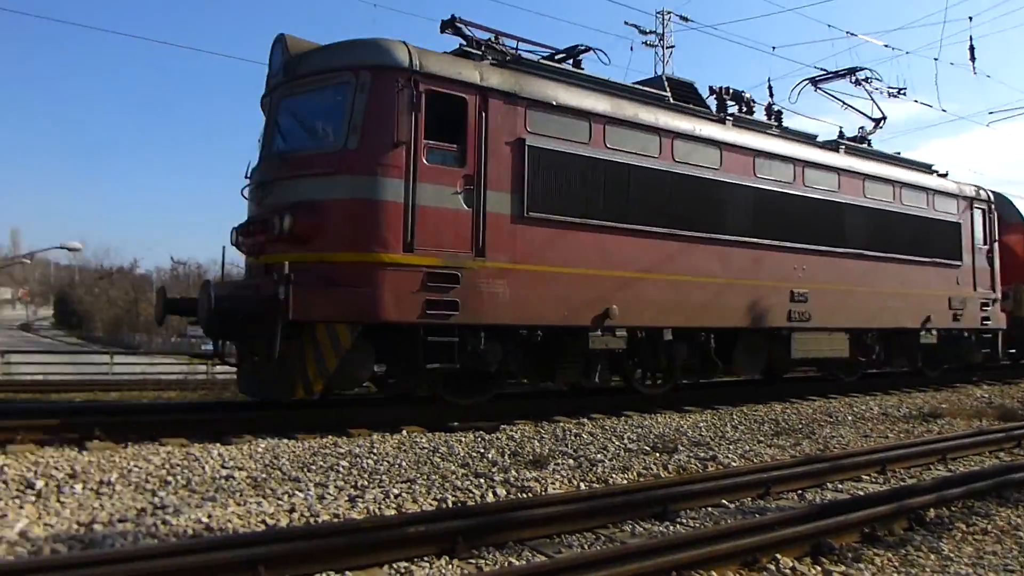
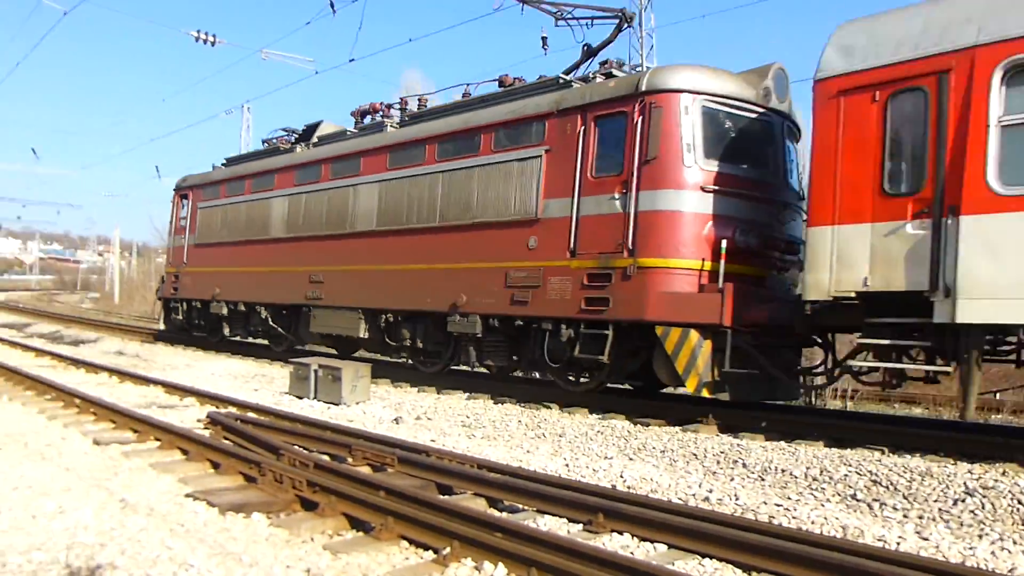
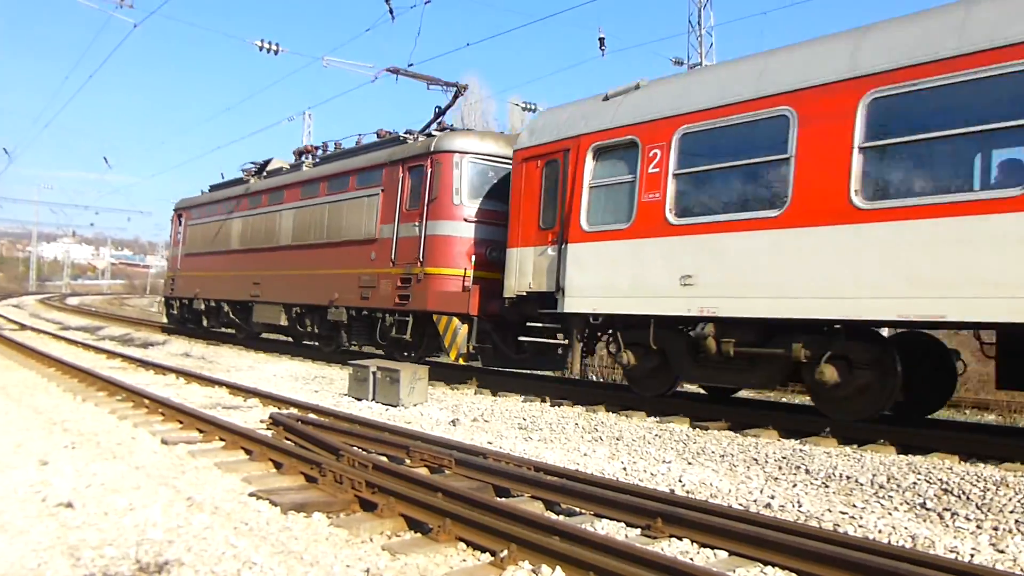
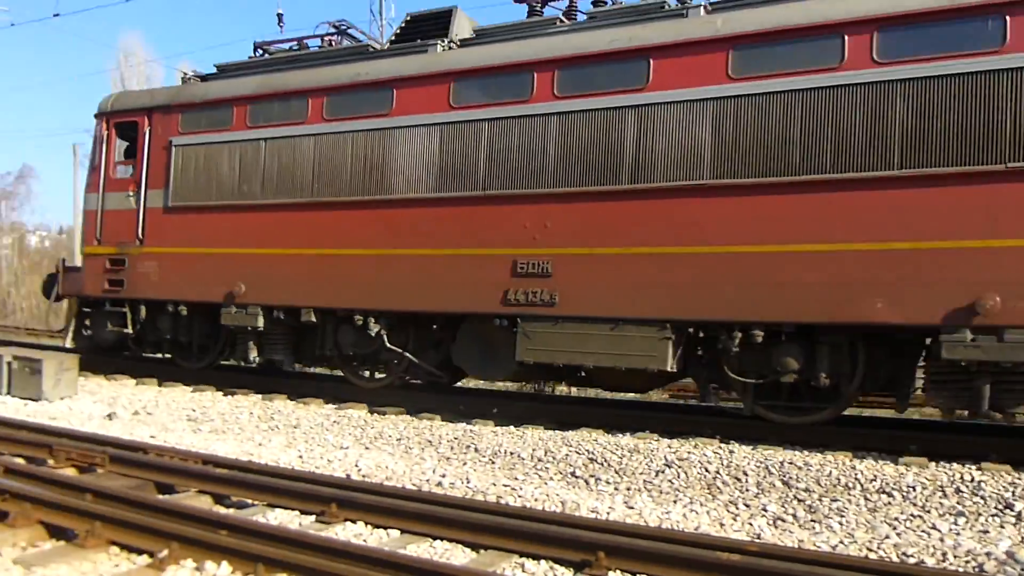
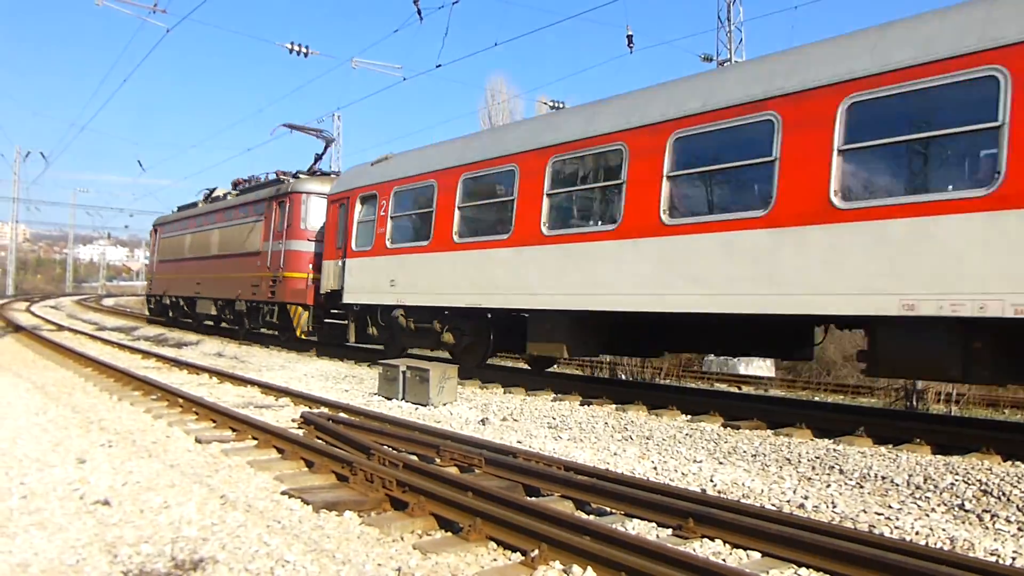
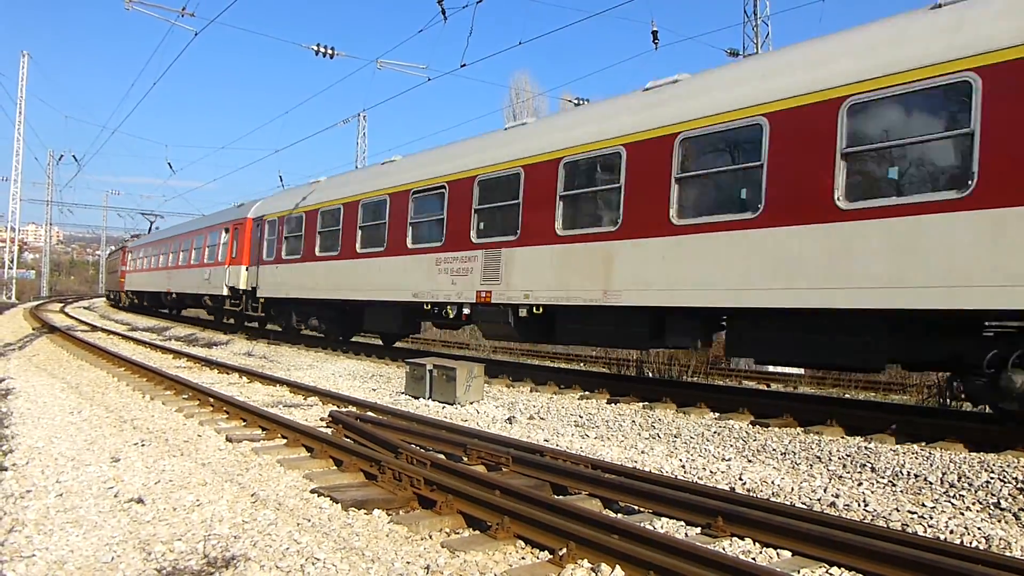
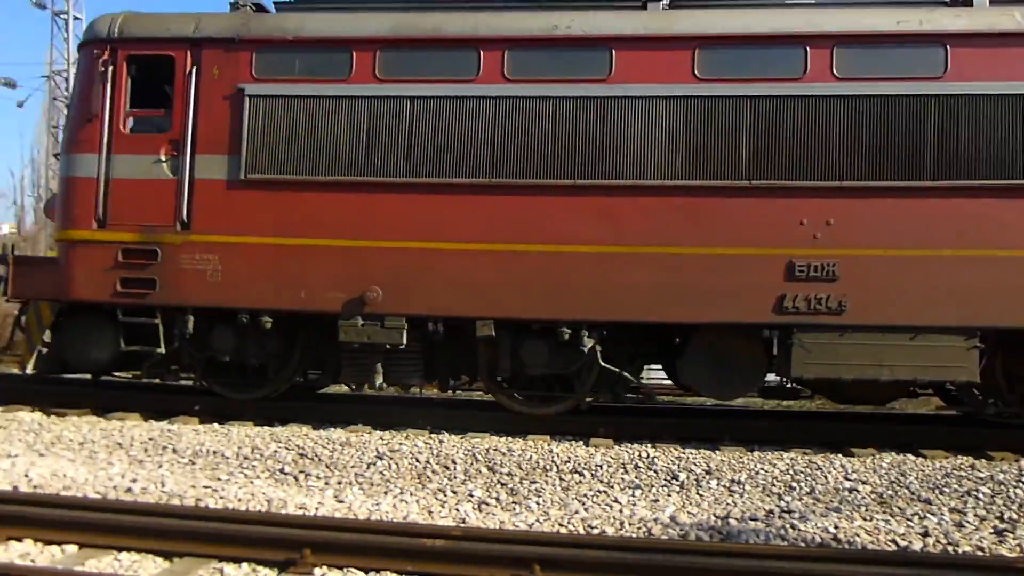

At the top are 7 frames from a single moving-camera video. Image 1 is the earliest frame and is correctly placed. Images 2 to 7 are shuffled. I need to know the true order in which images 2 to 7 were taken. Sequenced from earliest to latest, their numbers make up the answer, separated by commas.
7, 4, 2, 3, 5, 6
